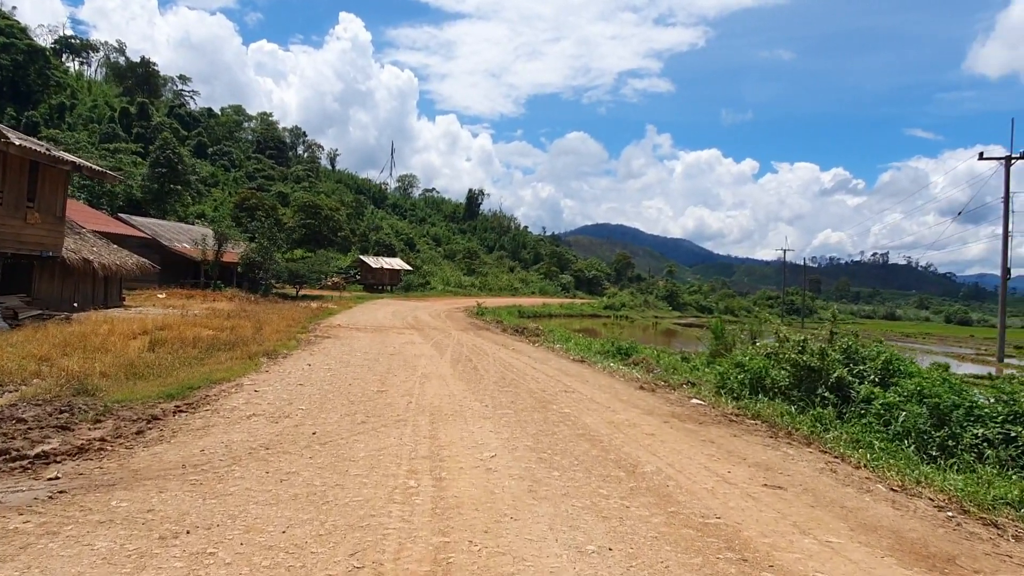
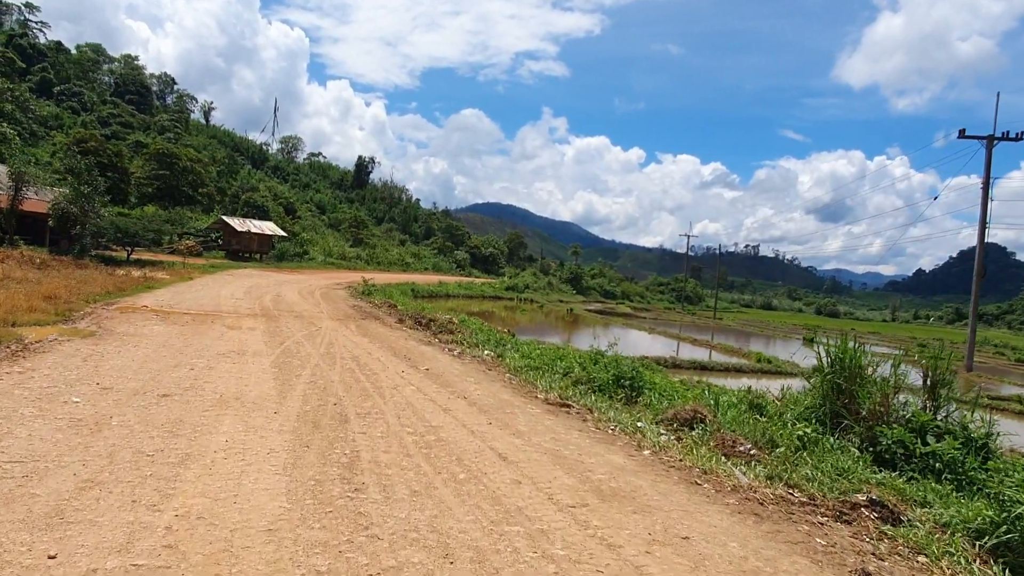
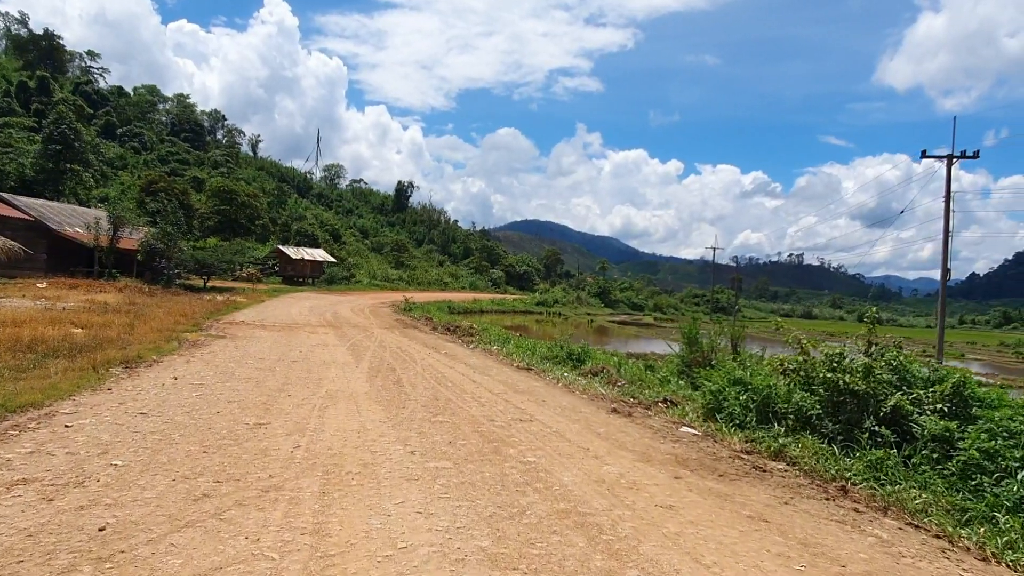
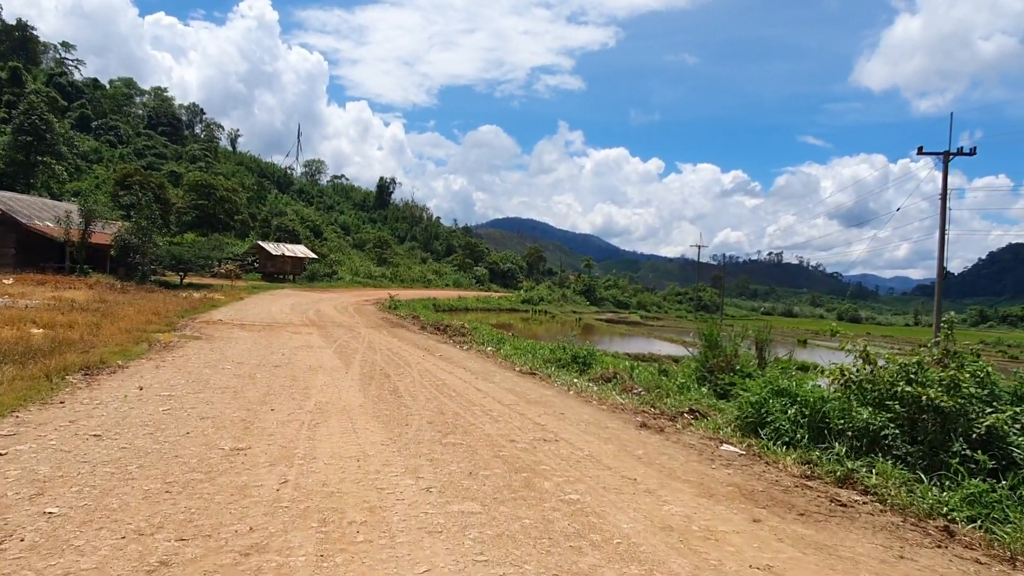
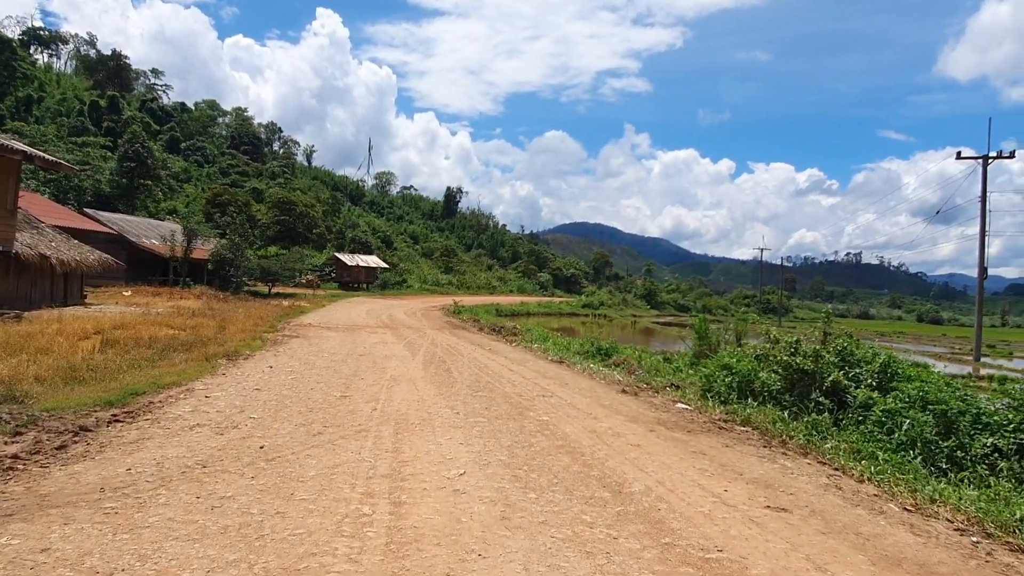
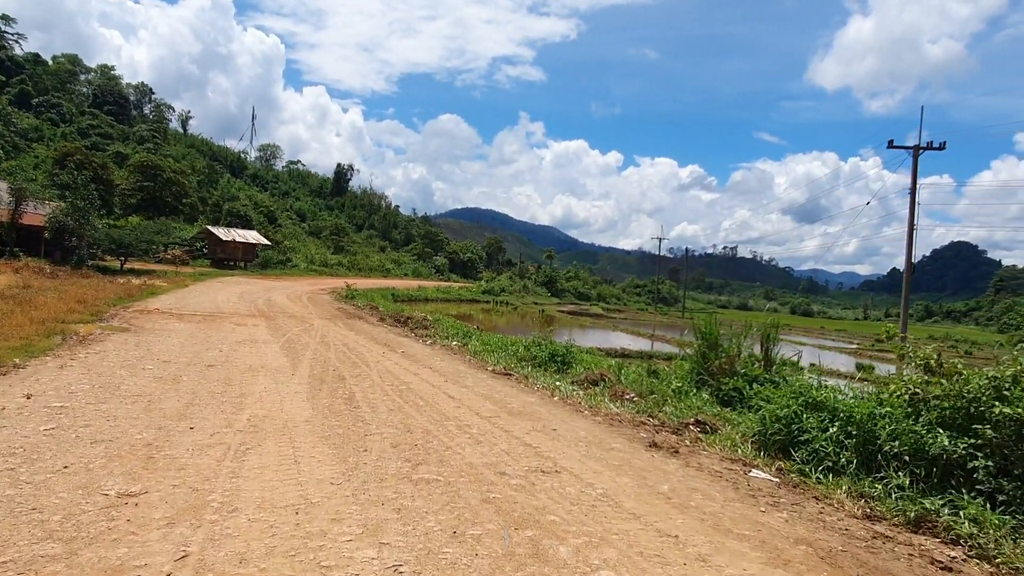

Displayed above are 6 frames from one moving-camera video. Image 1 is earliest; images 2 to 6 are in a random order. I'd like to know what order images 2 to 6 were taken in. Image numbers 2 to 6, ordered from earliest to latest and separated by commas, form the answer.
5, 3, 4, 6, 2
